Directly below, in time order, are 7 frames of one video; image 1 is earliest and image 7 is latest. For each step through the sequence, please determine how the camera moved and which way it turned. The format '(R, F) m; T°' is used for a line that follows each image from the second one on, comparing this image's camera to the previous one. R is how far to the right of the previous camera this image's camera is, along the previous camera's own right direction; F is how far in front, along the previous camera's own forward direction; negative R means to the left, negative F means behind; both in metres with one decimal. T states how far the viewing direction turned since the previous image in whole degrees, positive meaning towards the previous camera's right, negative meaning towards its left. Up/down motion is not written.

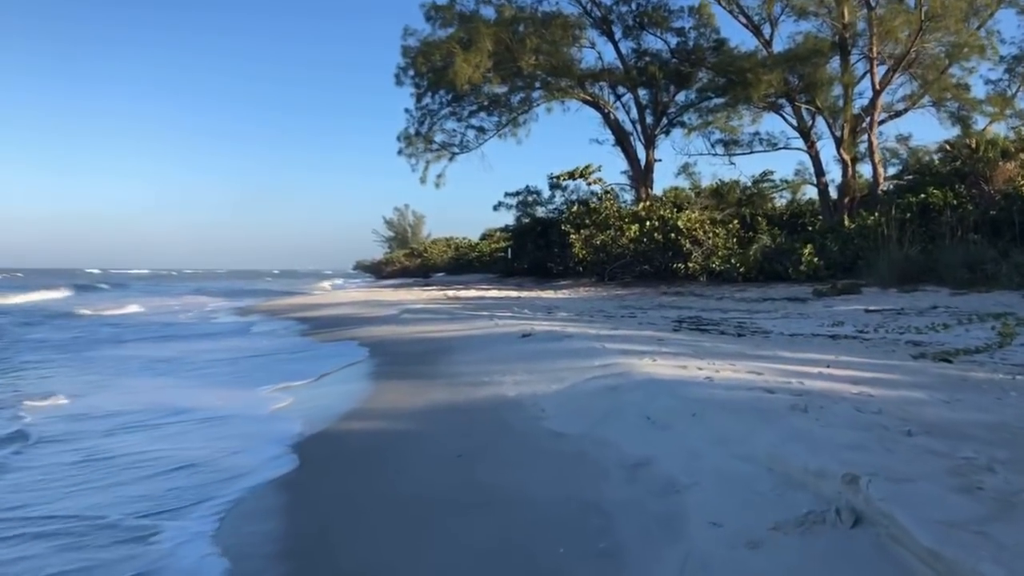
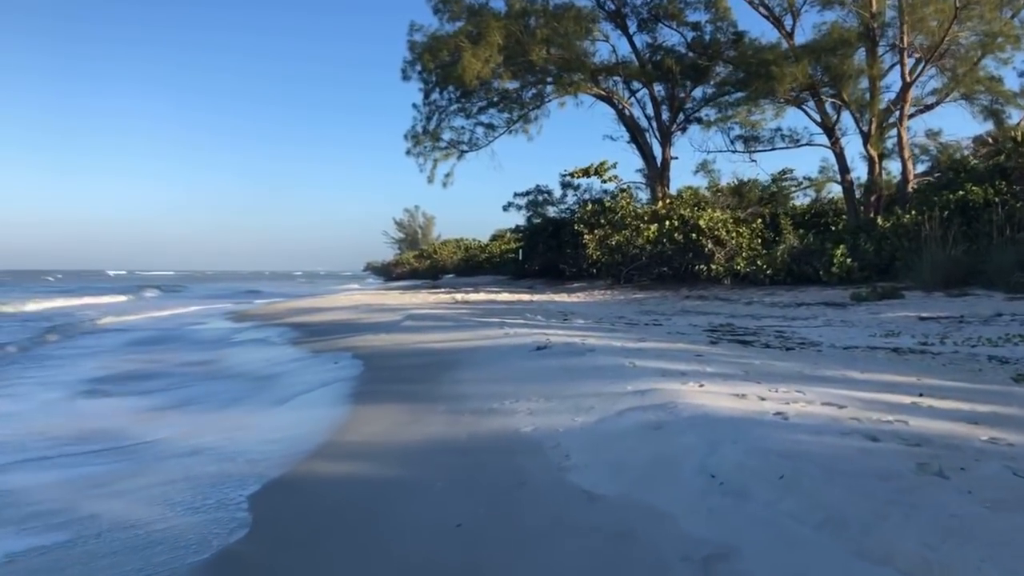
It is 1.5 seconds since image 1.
(0.0, +1.0) m; -1°
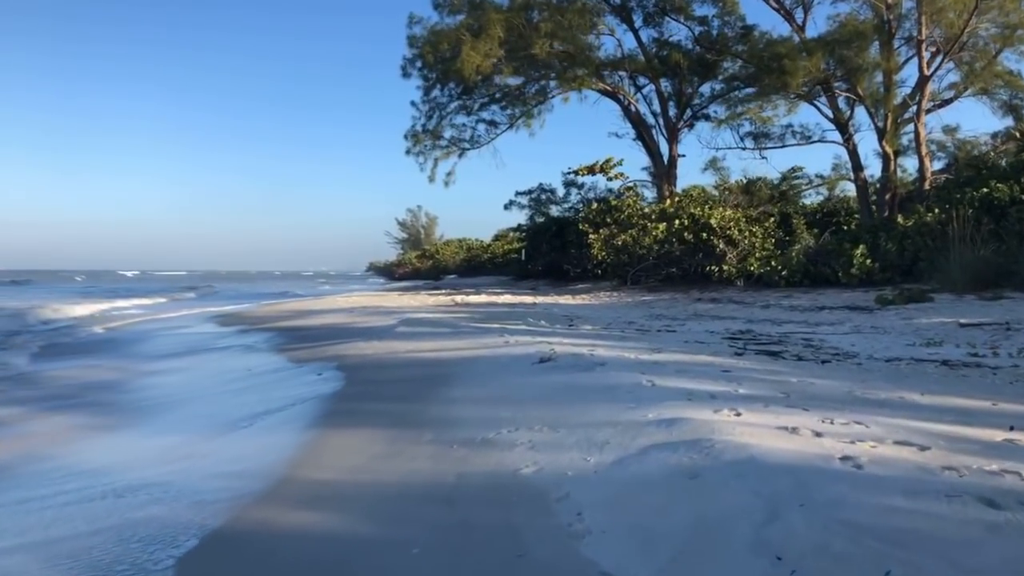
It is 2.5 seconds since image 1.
(0.0, +0.8) m; 0°
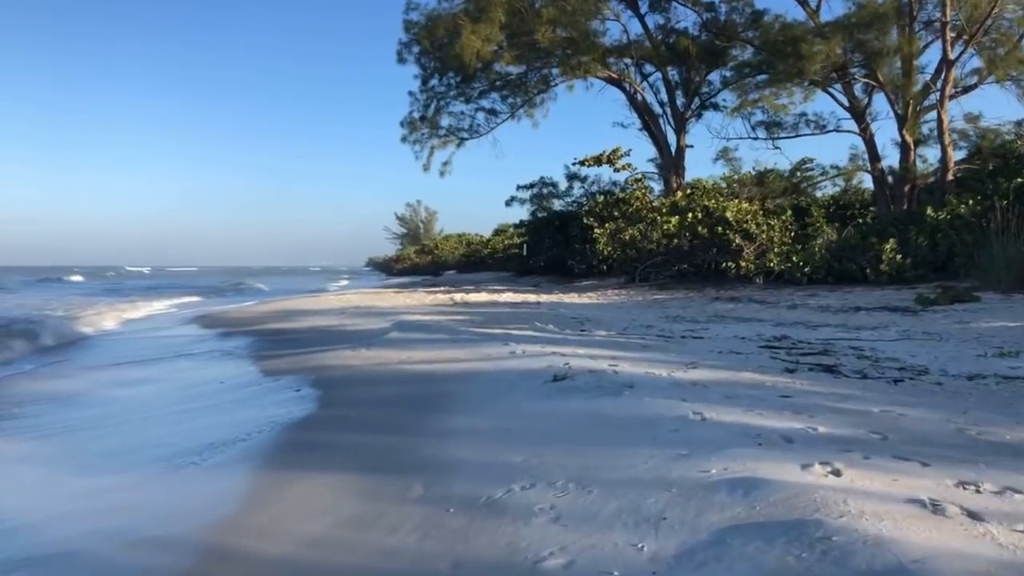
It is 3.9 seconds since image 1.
(-0.1, +1.0) m; 0°
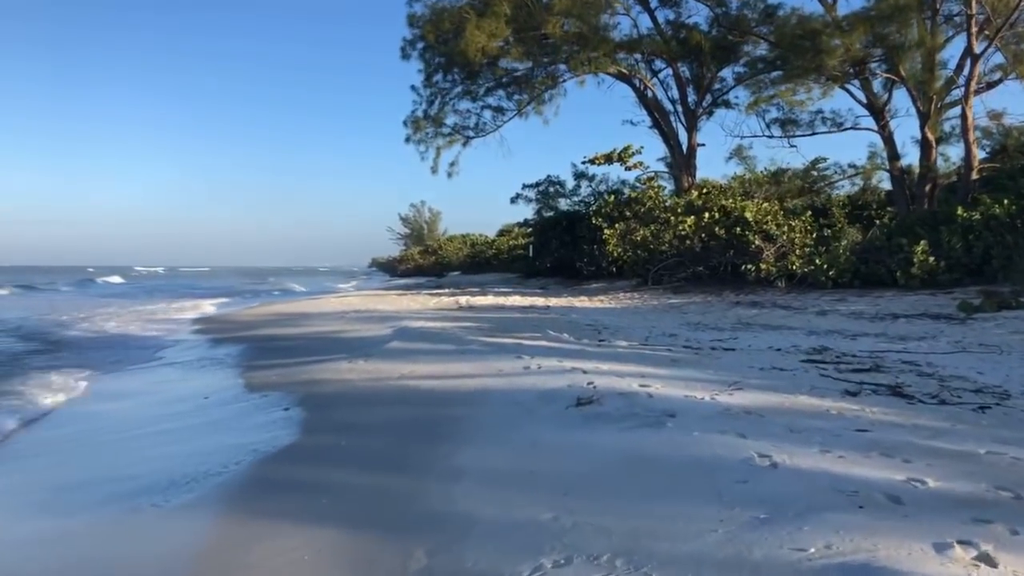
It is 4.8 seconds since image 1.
(-0.1, +0.7) m; 0°
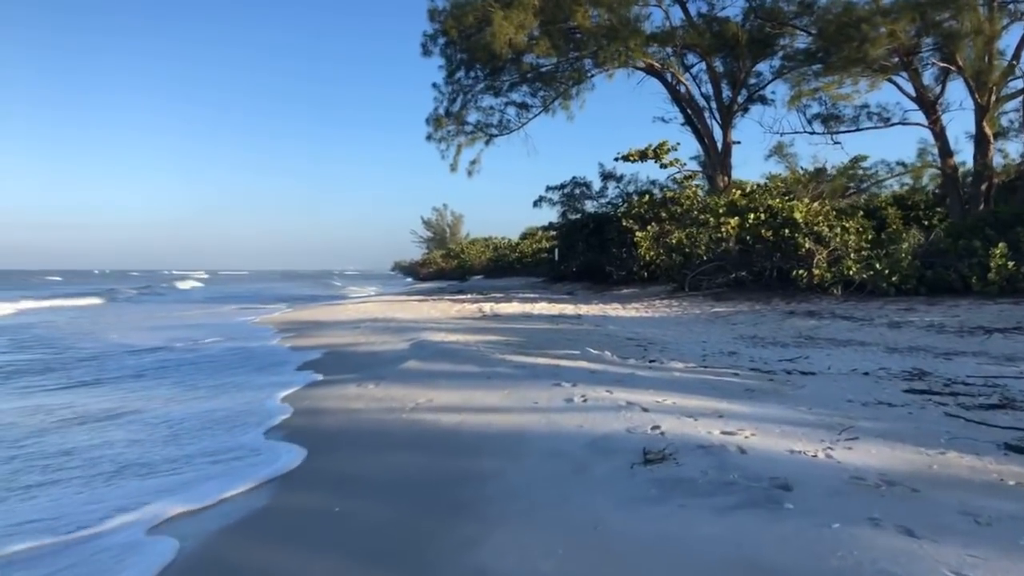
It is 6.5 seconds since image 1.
(-0.1, +1.2) m; -2°
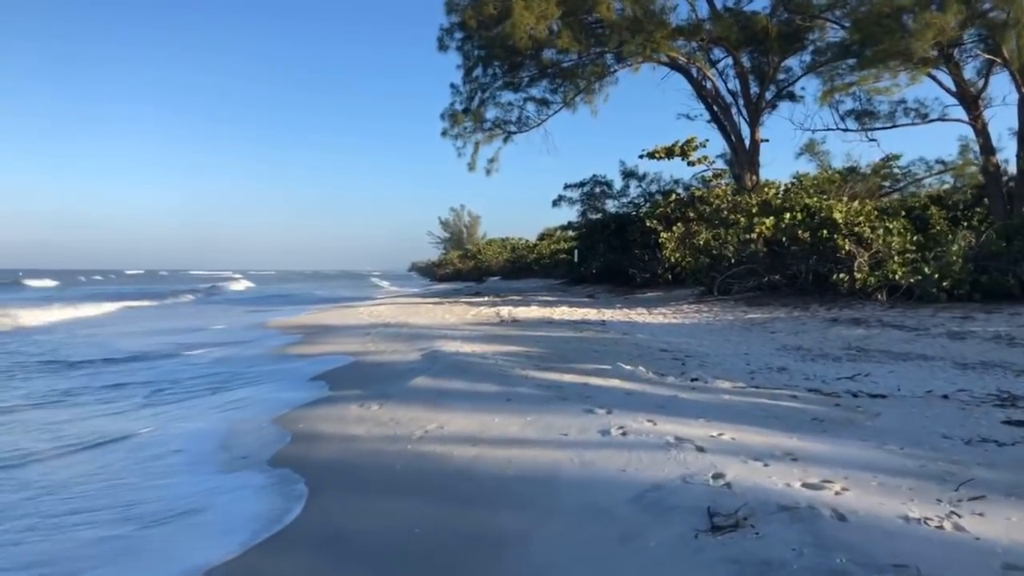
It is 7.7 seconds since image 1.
(0.0, +0.8) m; -1°
